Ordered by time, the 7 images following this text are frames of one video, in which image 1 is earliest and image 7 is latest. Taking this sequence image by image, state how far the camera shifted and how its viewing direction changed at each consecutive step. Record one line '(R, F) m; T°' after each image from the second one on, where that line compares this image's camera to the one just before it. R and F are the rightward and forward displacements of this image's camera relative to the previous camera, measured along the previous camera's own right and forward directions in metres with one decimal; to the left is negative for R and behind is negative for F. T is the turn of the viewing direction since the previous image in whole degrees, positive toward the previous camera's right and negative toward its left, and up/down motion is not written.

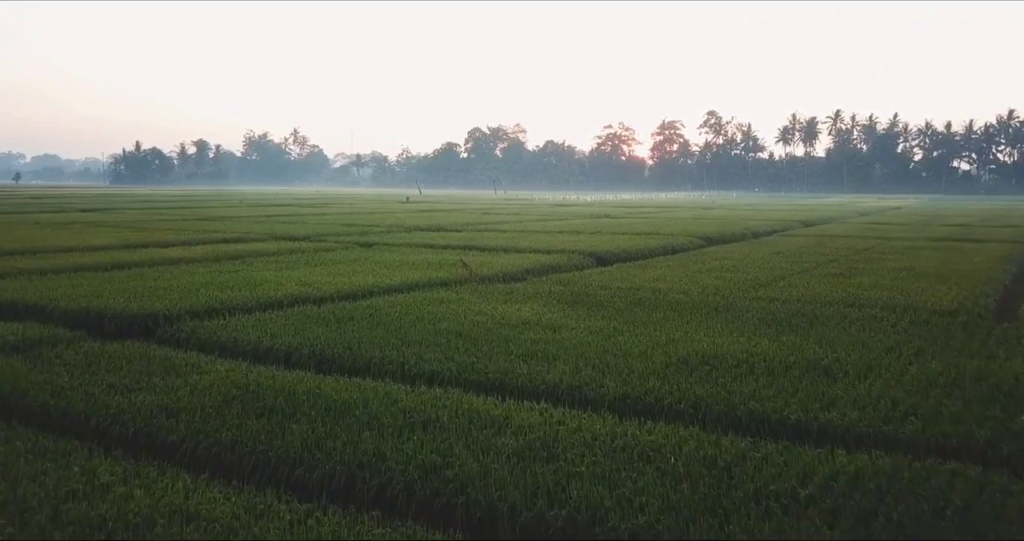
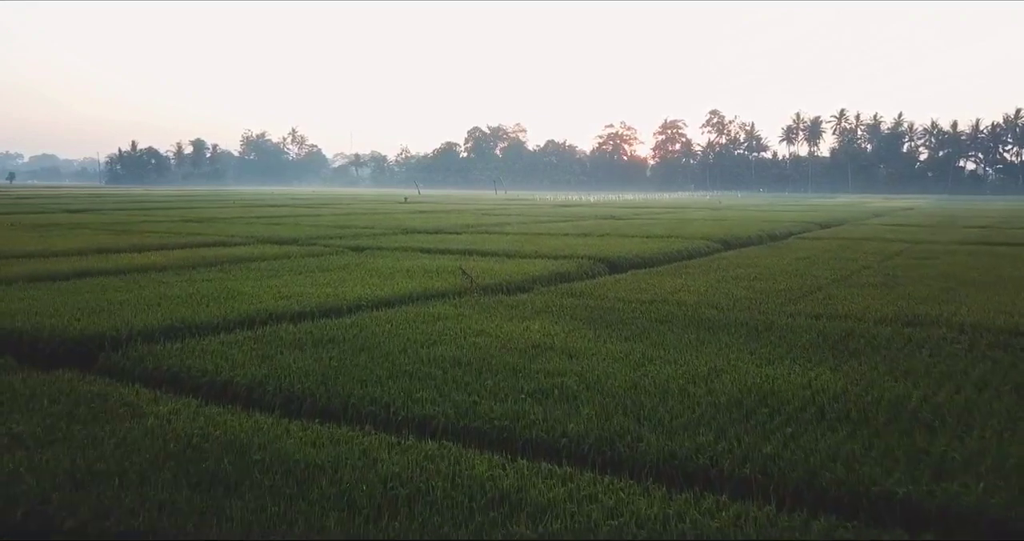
(-0.1, +1.2) m; 0°
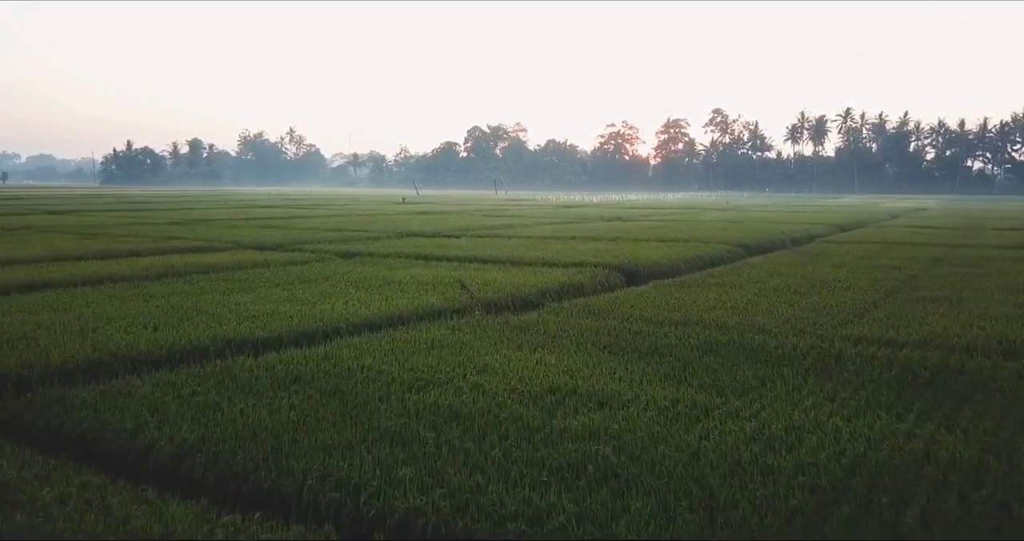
(-0.1, +1.4) m; 0°
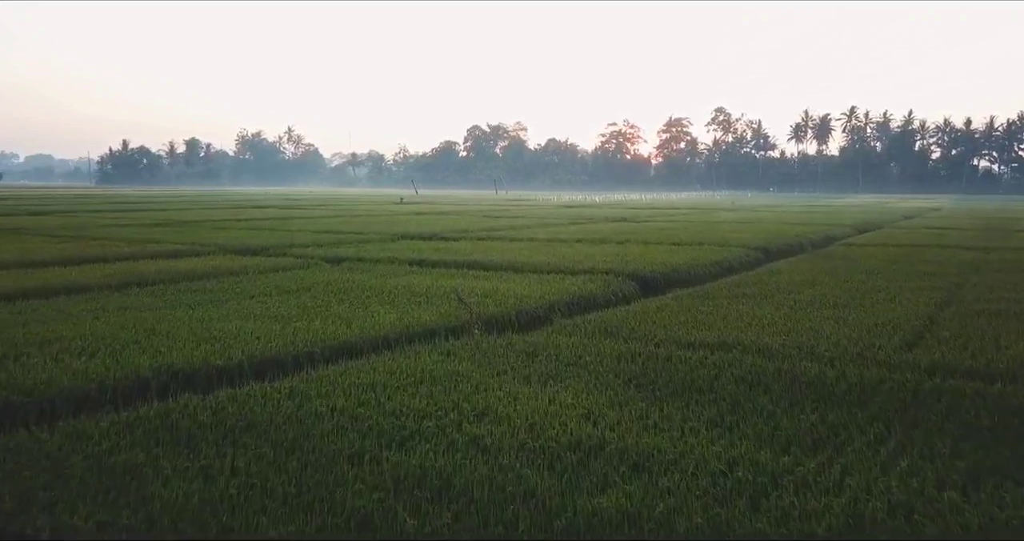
(0.0, +1.1) m; 0°
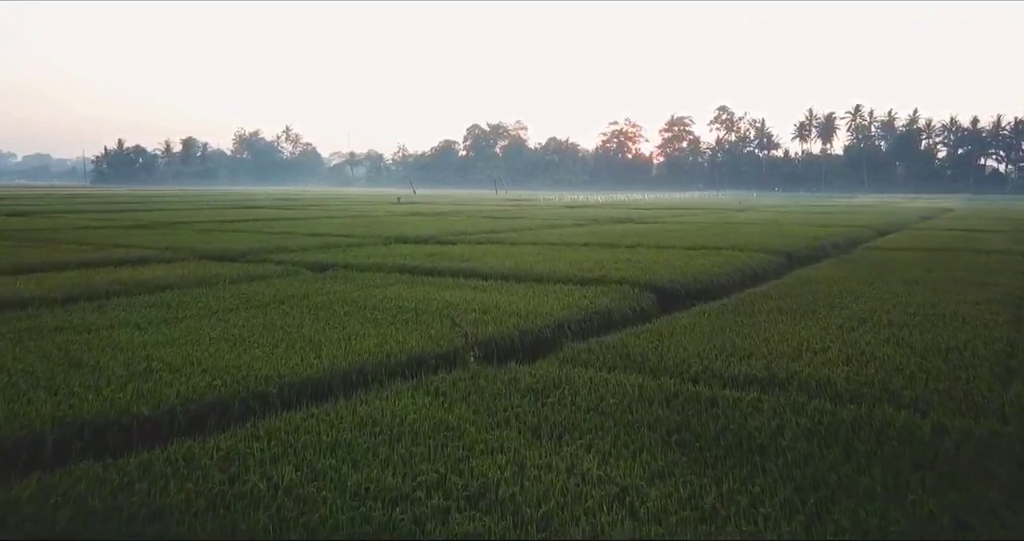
(0.0, +1.2) m; 0°
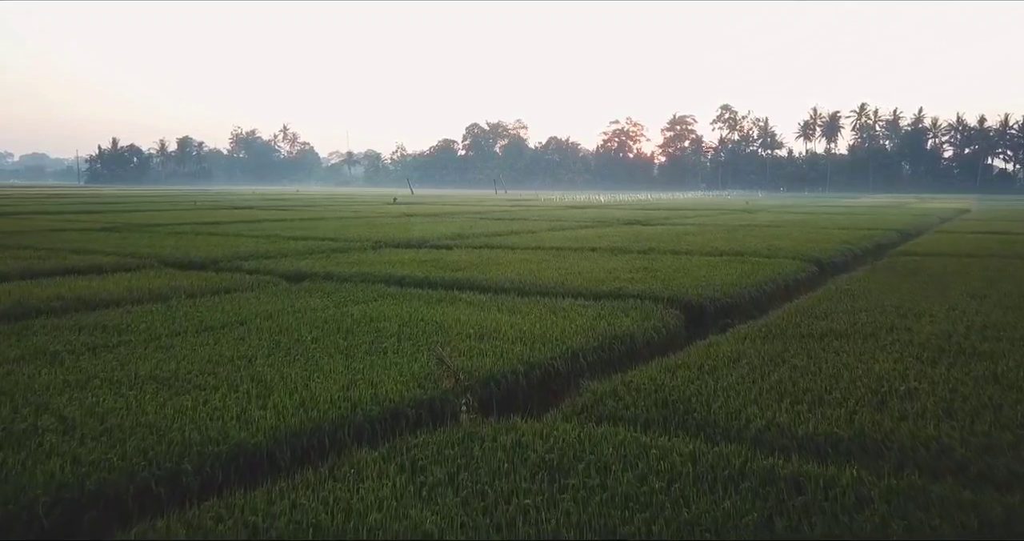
(0.0, +1.4) m; 0°
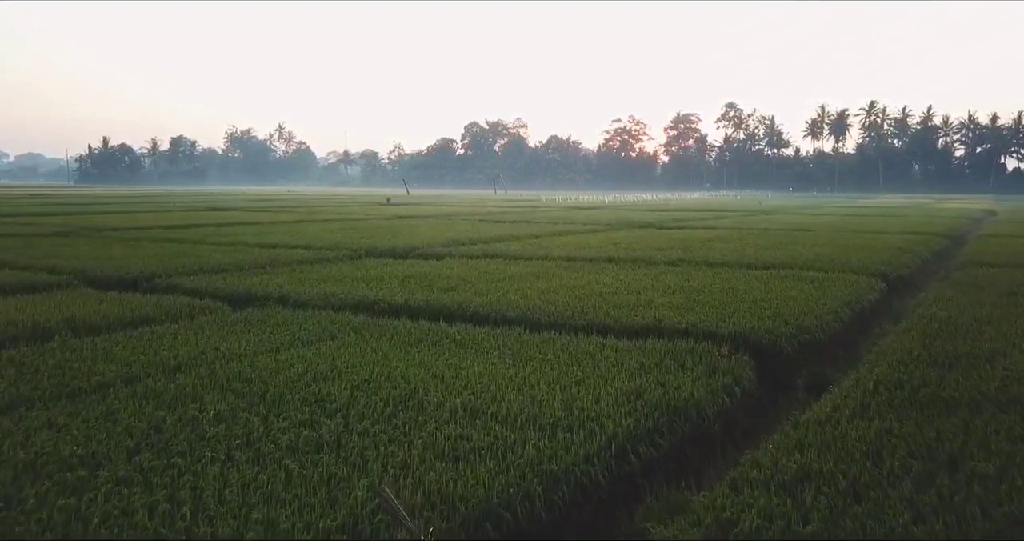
(-0.1, +2.2) m; 0°
